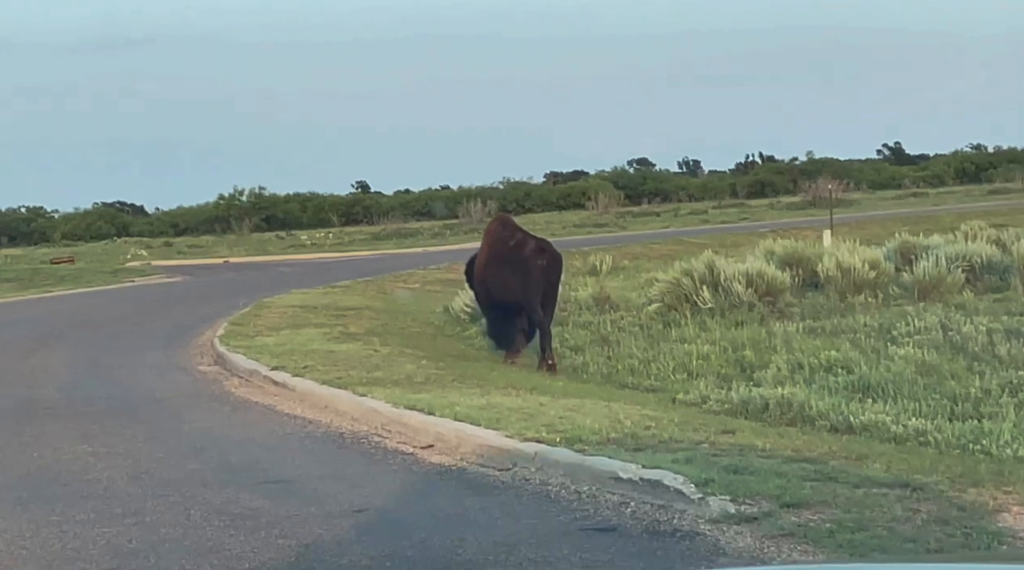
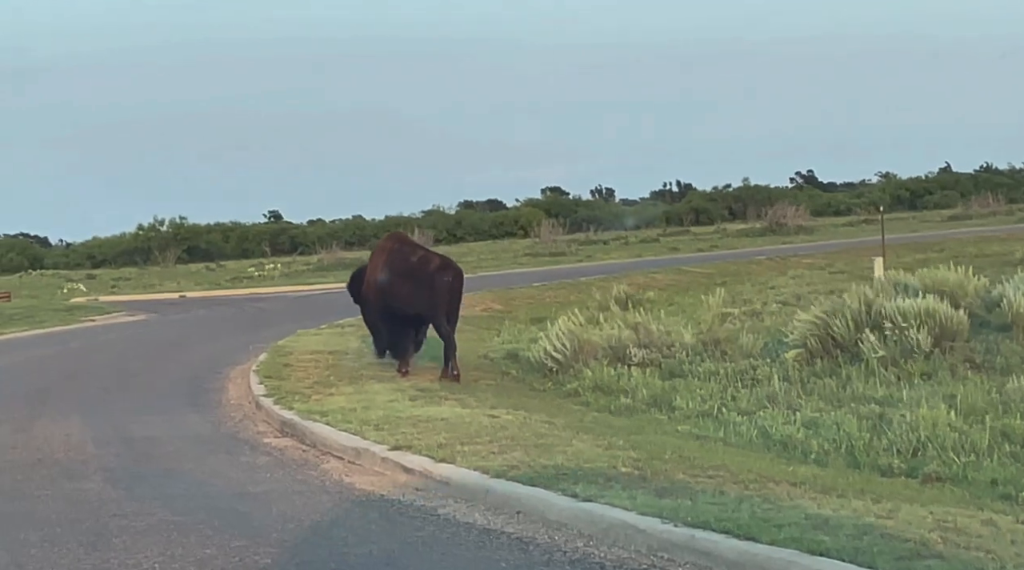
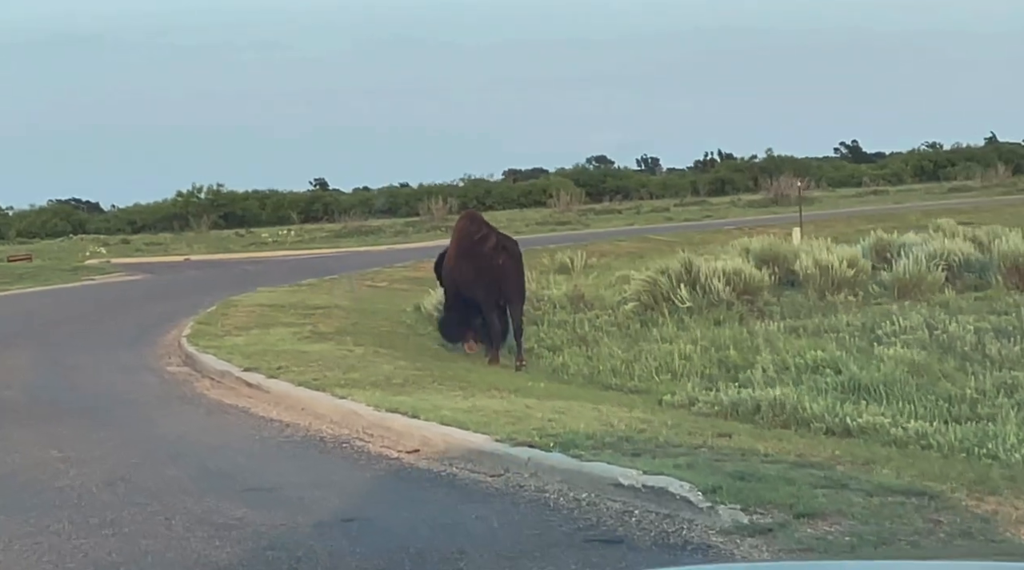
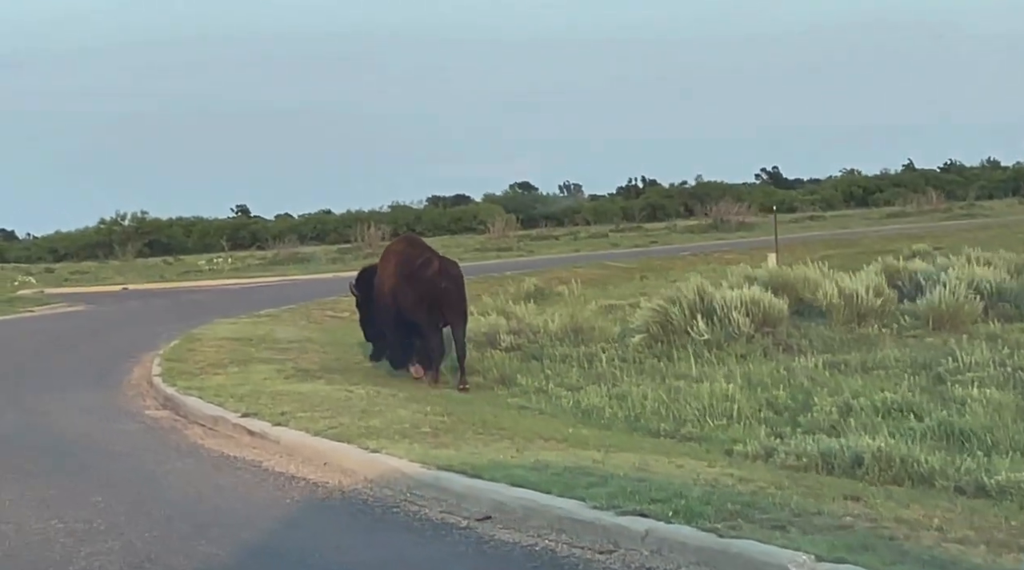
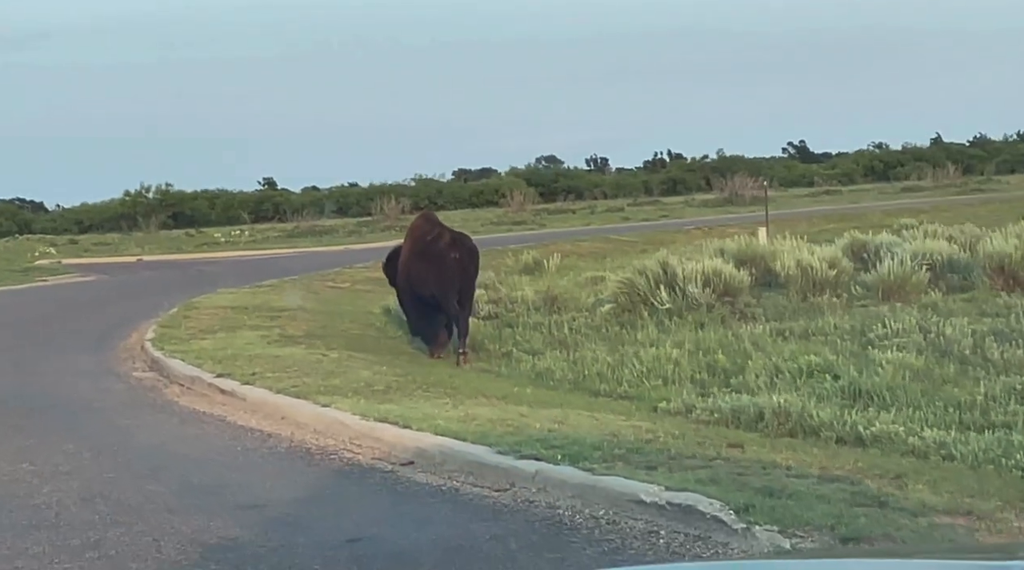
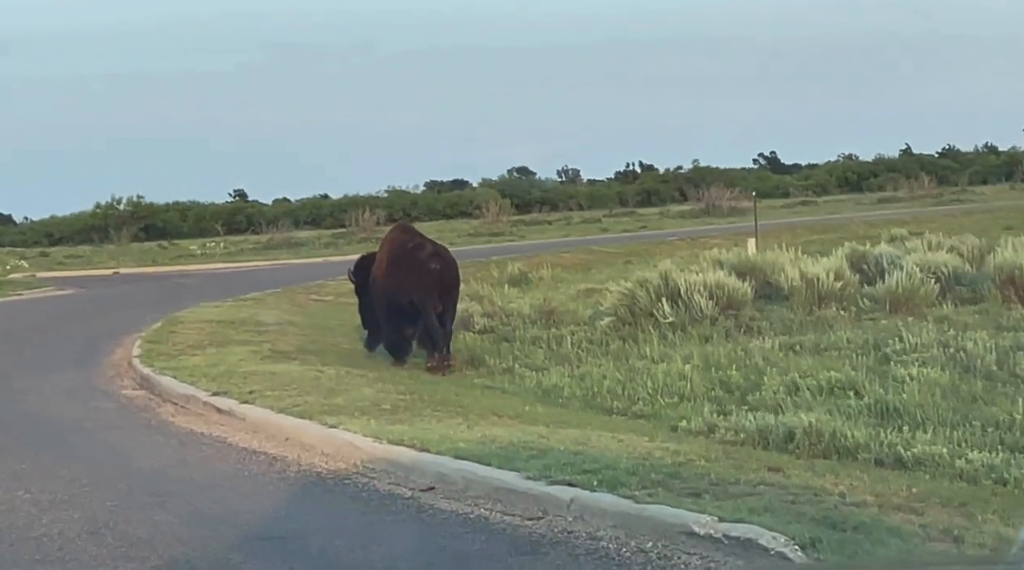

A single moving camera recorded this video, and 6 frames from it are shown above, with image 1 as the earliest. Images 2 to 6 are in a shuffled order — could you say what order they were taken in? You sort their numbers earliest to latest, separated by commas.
3, 5, 6, 4, 2
